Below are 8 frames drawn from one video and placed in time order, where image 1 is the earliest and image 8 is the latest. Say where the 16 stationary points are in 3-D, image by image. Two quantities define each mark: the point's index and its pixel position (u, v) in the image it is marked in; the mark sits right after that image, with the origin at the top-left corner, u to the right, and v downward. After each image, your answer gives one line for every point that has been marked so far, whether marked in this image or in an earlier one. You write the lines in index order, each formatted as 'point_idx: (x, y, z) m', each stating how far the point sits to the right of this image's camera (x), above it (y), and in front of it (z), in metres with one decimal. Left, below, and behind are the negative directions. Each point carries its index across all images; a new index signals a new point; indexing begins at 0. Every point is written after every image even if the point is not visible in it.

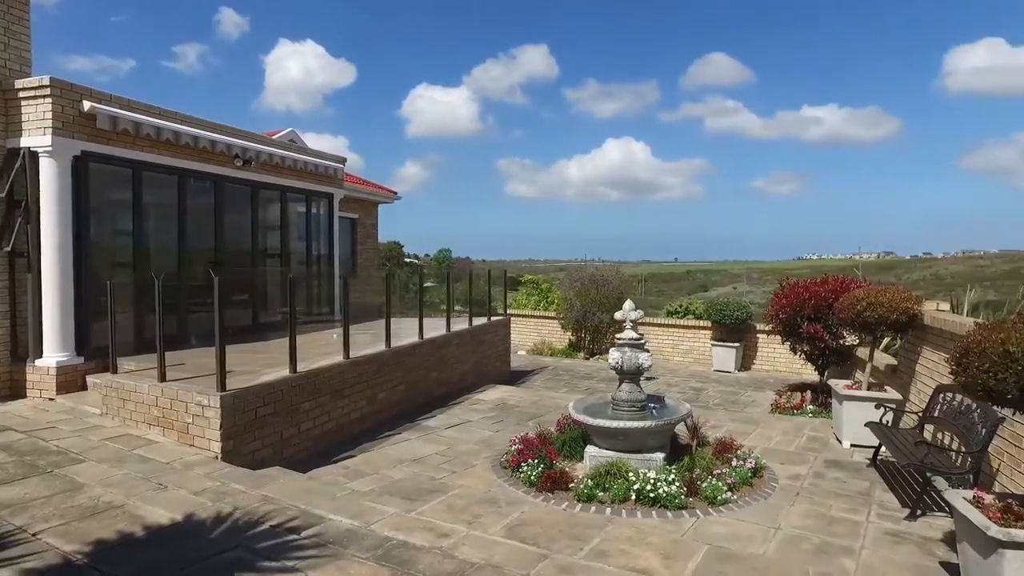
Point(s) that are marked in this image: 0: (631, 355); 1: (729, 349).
0: (+1.1, -0.6, +6.4) m
1: (+4.3, -1.2, +13.7) m
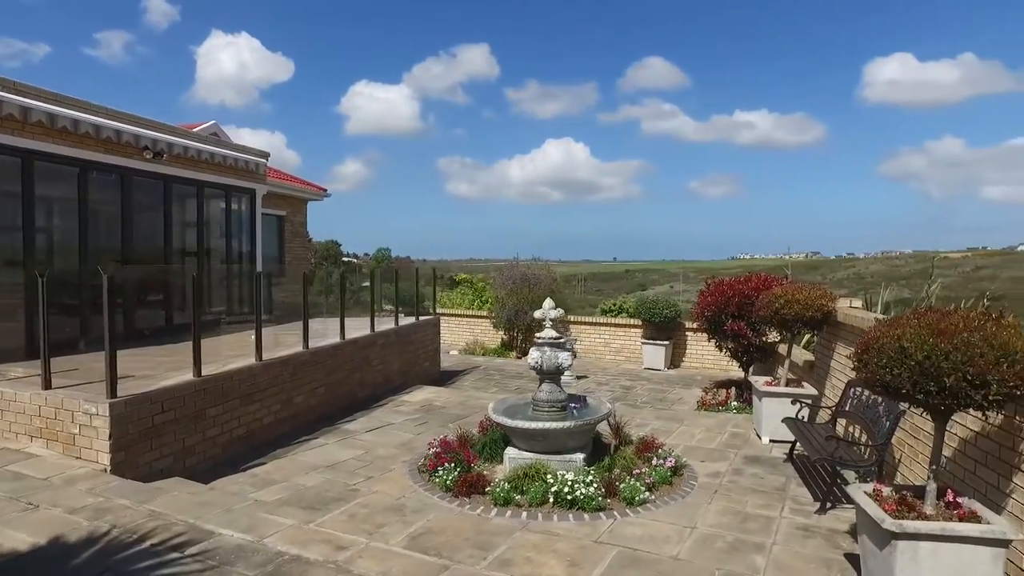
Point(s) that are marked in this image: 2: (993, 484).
0: (+0.3, -0.6, +6.3) m
1: (+2.9, -1.2, +13.9) m
2: (+2.9, -1.2, +4.2) m
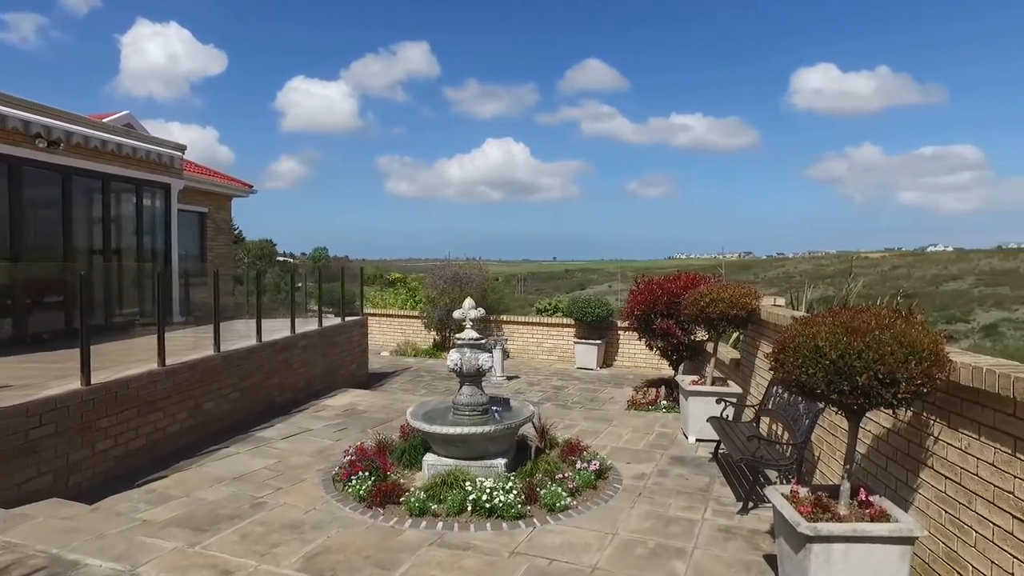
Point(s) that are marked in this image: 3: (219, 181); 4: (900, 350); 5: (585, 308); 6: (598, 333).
0: (-0.4, -0.6, +6.1) m
1: (+1.6, -1.2, +13.8) m
2: (+2.3, -1.2, +4.2) m
3: (-6.7, +2.4, +15.8) m
4: (+1.8, -0.3, +3.2) m
5: (+1.5, -0.4, +14.1) m
6: (+1.7, -0.9, +14.3) m
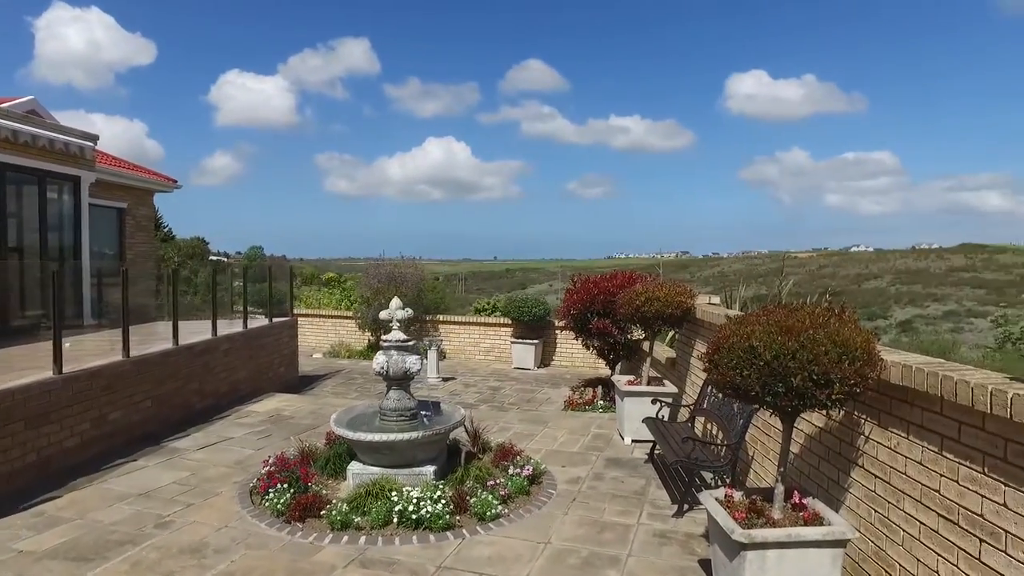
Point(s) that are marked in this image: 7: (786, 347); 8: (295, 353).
0: (-0.9, -0.6, +5.8) m
1: (+0.3, -1.1, +13.6) m
2: (+1.9, -1.1, +4.1) m
3: (-8.0, +2.4, +14.9) m
4: (+1.4, -0.3, +3.1) m
5: (+0.2, -0.4, +13.9) m
6: (+0.5, -0.9, +14.1) m
7: (+1.2, -0.3, +3.1) m
8: (-3.8, -1.1, +12.1) m
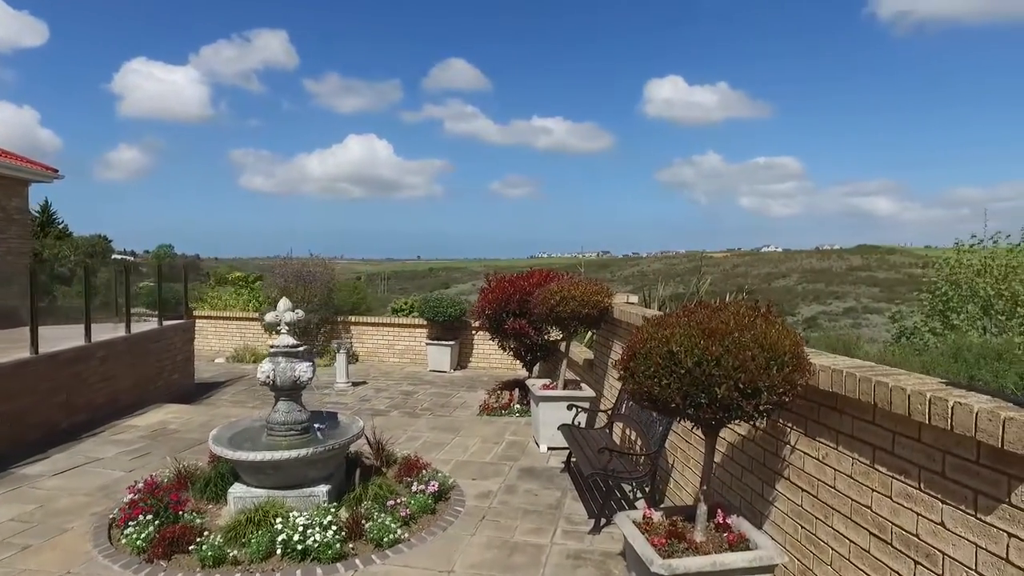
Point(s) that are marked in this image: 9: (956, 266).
0: (-1.7, -0.6, +5.2) m
1: (-1.3, -1.1, +13.1) m
2: (+1.3, -1.1, +3.8) m
3: (-9.7, +2.4, +13.5) m
4: (+1.0, -0.3, +2.7) m
5: (-1.4, -0.4, +13.4) m
6: (-1.2, -0.9, +13.6) m
7: (+0.8, -0.3, +2.8) m
8: (-5.2, -1.1, +11.1) m
9: (+6.9, +0.4, +11.1) m
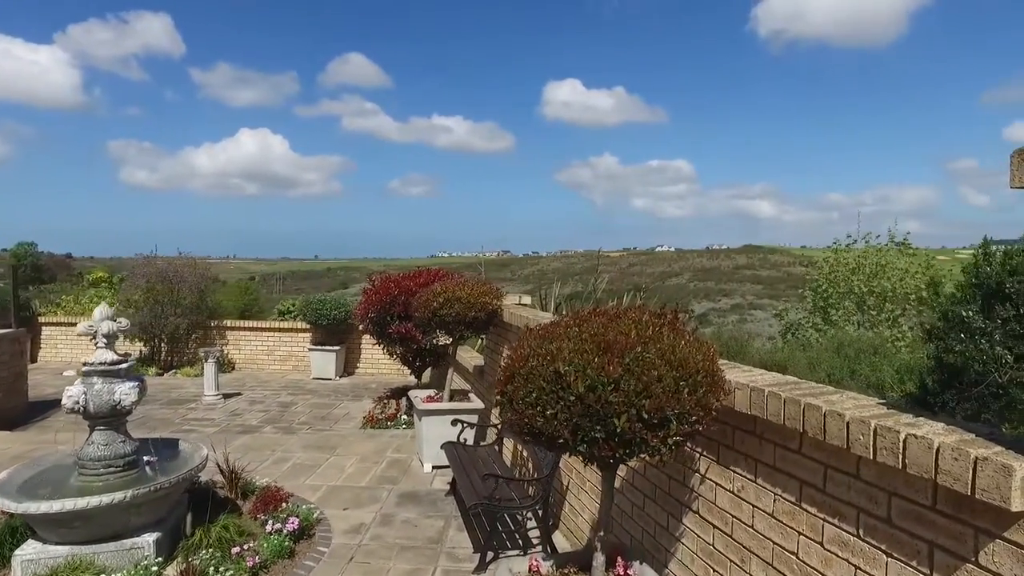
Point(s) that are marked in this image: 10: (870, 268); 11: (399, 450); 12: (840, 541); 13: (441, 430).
0: (-2.5, -0.6, +4.2) m
1: (-3.2, -1.1, +12.1) m
2: (+0.7, -1.1, +3.3) m
3: (-11.6, +2.3, +11.3) m
4: (+0.5, -0.3, +2.2) m
5: (-3.4, -0.4, +12.4) m
6: (-3.2, -0.9, +12.6) m
7: (+0.3, -0.3, +2.2) m
8: (-6.8, -1.2, +9.6) m
9: (+5.2, +0.4, +11.3) m
10: (+5.6, +0.3, +10.9) m
11: (-1.1, -1.6, +7.0) m
12: (+1.0, -0.8, +2.2) m
13: (-0.6, -1.2, +6.1) m
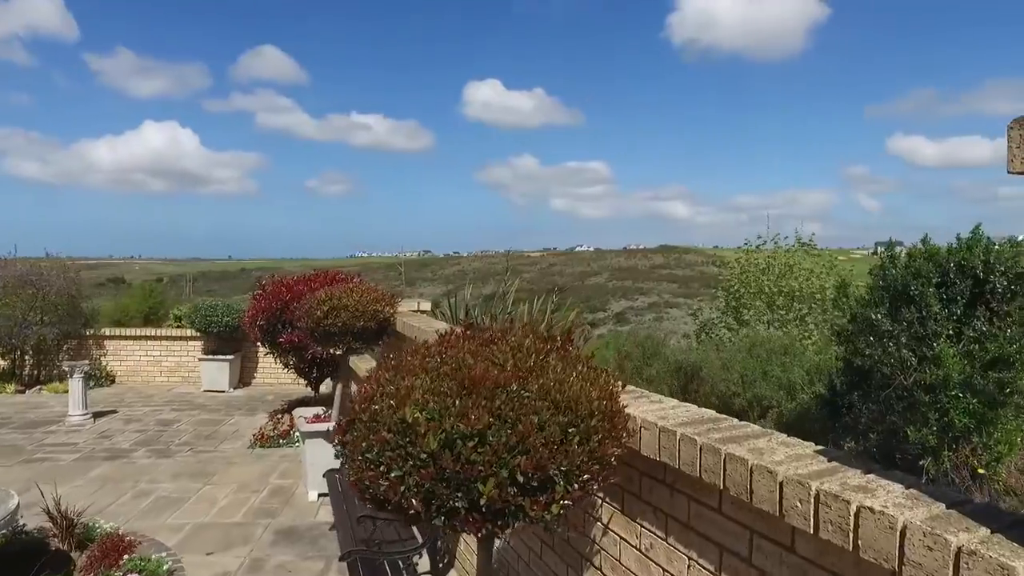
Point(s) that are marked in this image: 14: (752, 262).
0: (-3.1, -0.7, +3.3) m
1: (-4.7, -1.2, +11.1) m
2: (+0.2, -1.2, +2.8) m
3: (-13.0, +2.2, +9.4) m
4: (+0.1, -0.3, +1.7) m
5: (-4.9, -0.5, +11.3) m
6: (-4.7, -1.0, +11.6) m
7: (-0.1, -0.3, +1.6) m
8: (-7.9, -1.3, +8.2) m
9: (+3.8, +0.4, +11.2) m
10: (+4.2, +0.3, +10.9) m
11: (-2.0, -1.7, +6.3) m
12: (+0.6, -0.8, +1.7) m
13: (-1.4, -1.3, +5.4) m
14: (+3.9, +0.4, +11.2) m
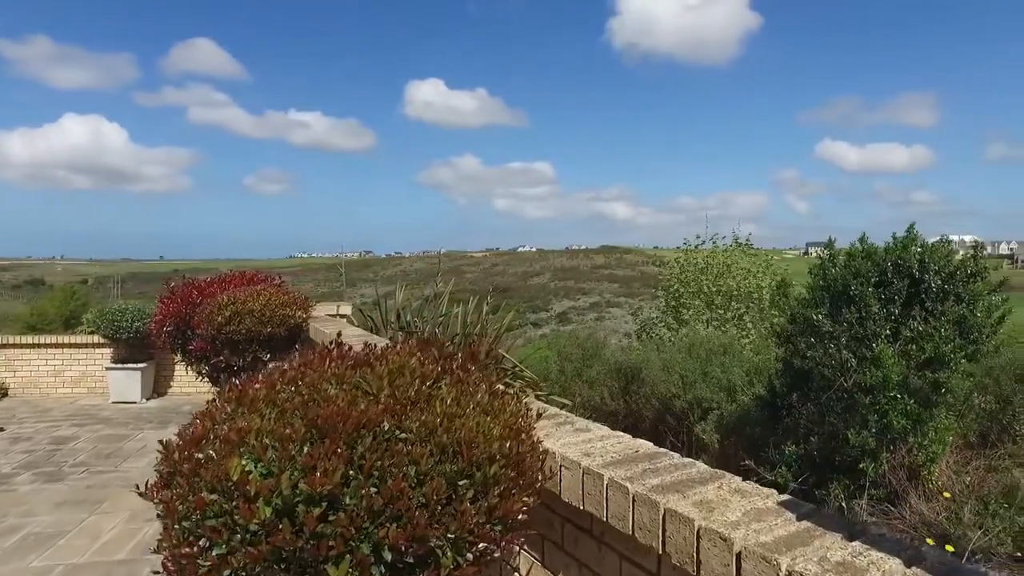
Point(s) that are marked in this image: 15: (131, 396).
0: (-3.4, -0.7, +2.6) m
1: (-5.6, -1.2, +10.3) m
2: (-0.1, -1.2, +2.4) m
3: (-13.8, +2.1, +7.8) m
4: (-0.1, -0.3, +1.2) m
5: (-5.9, -0.5, +10.5) m
6: (-5.7, -1.0, +10.8) m
7: (-0.3, -0.3, +1.2) m
8: (-8.7, -1.3, +7.1) m
9: (+2.7, +0.4, +11.1) m
10: (+3.2, +0.3, +10.8) m
11: (-2.6, -1.7, +5.6) m
12: (+0.4, -0.8, +1.3) m
13: (-1.9, -1.3, +4.8) m
14: (+2.9, +0.4, +11.0) m
15: (-5.6, -1.6, +10.3) m
